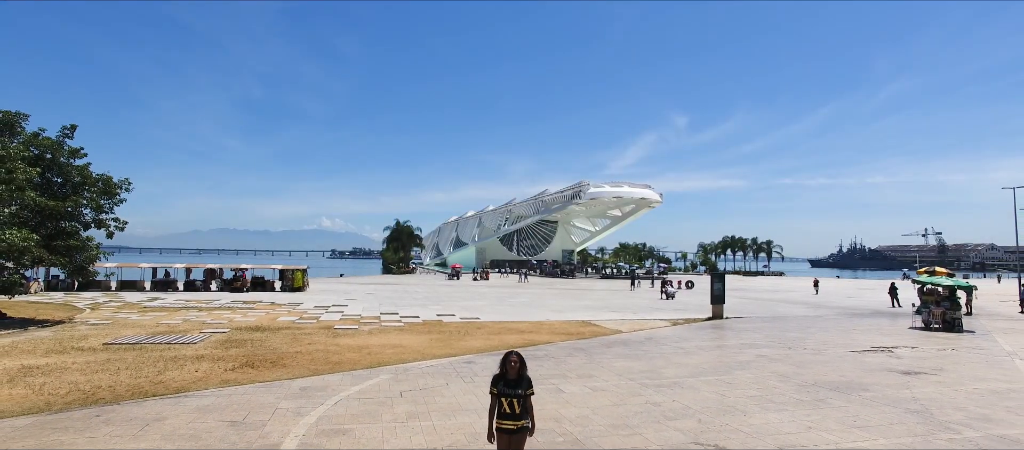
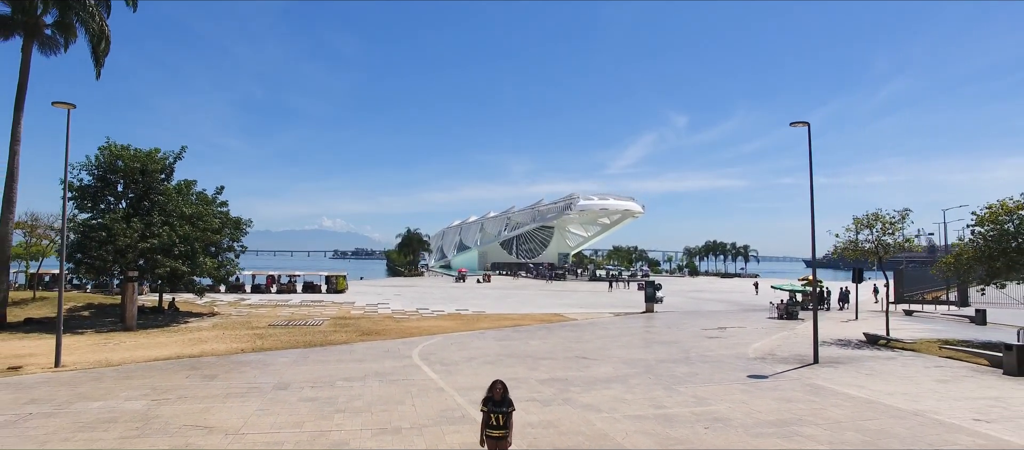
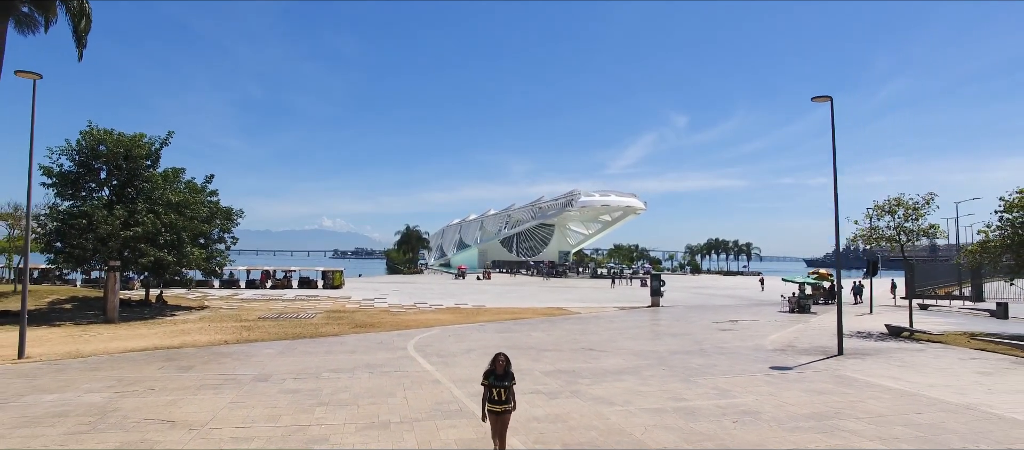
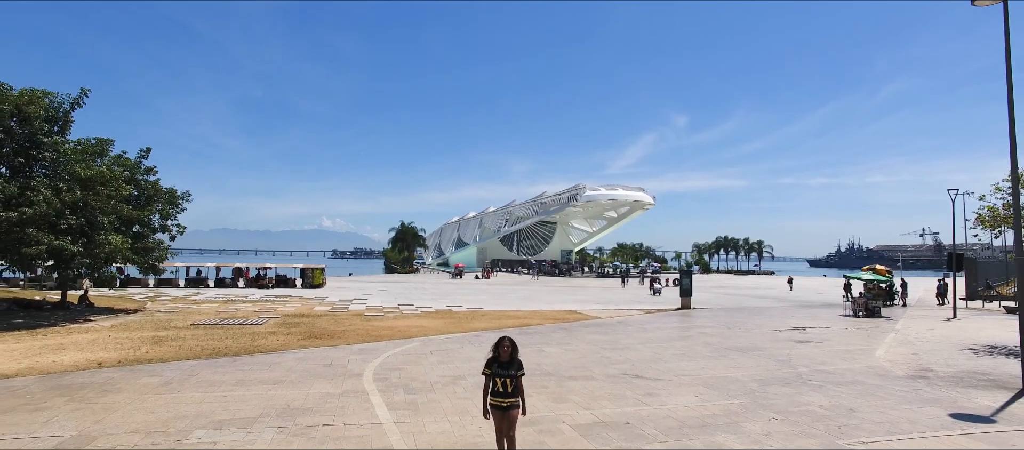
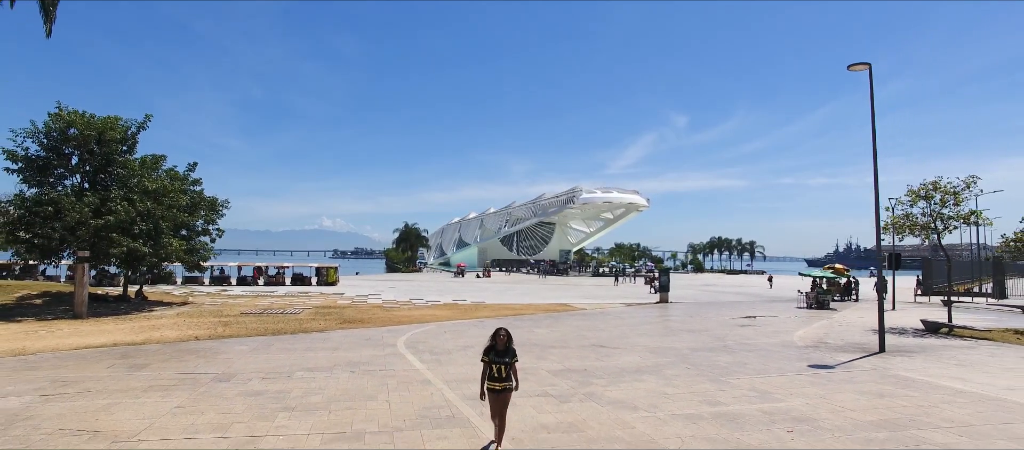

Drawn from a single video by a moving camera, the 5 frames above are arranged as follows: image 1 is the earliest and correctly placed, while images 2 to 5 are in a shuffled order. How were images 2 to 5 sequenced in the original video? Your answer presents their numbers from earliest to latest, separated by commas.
4, 5, 3, 2
